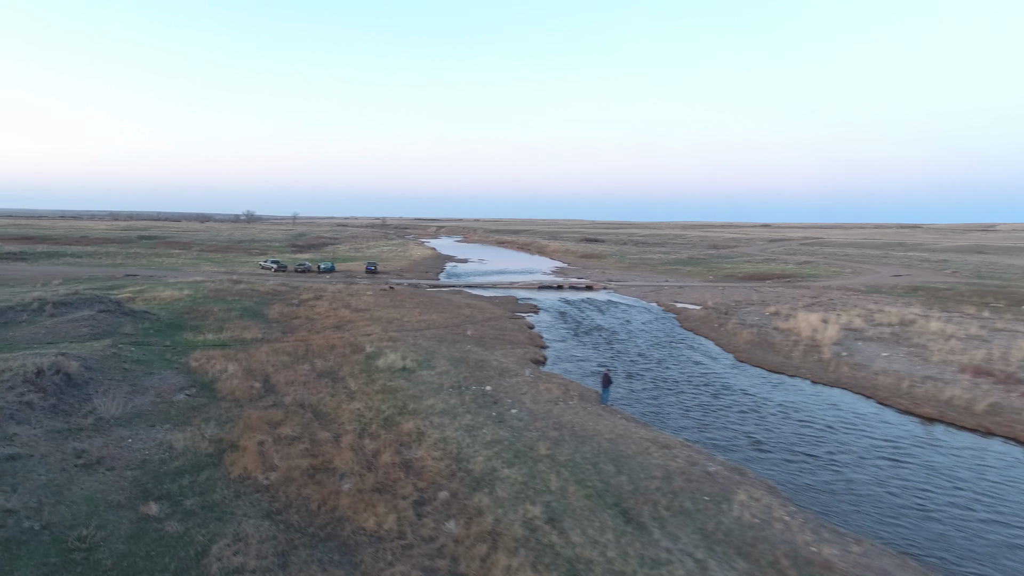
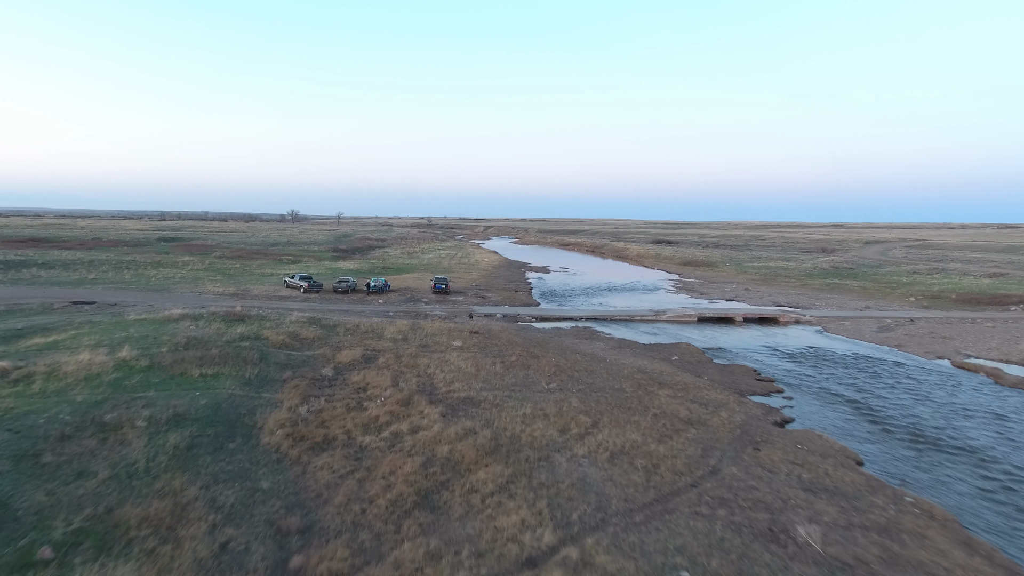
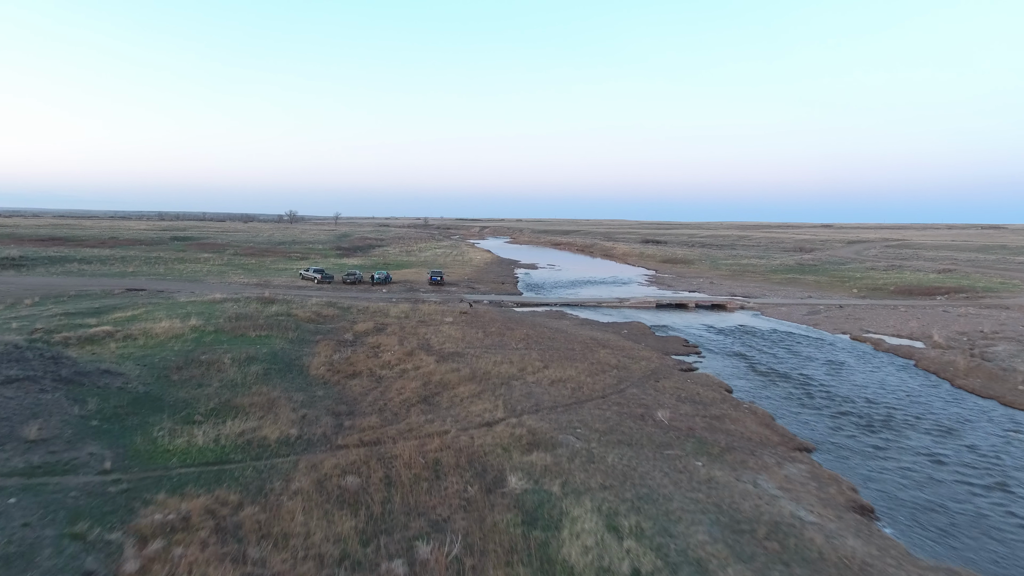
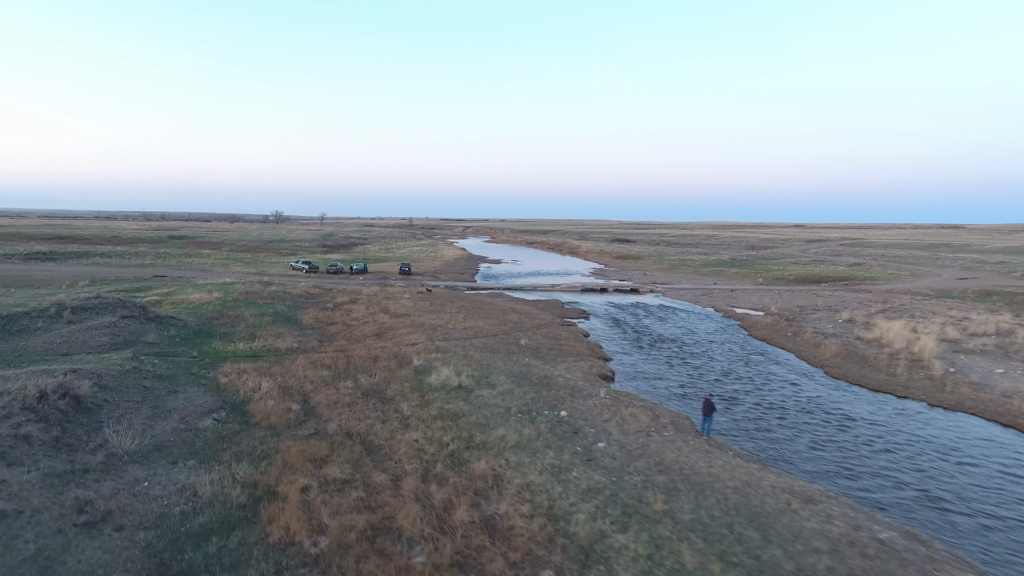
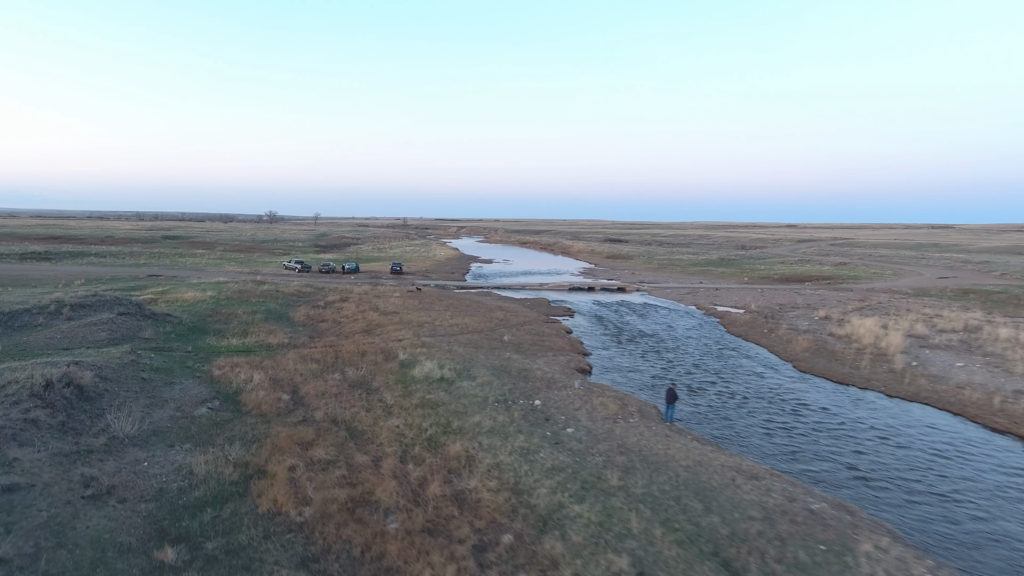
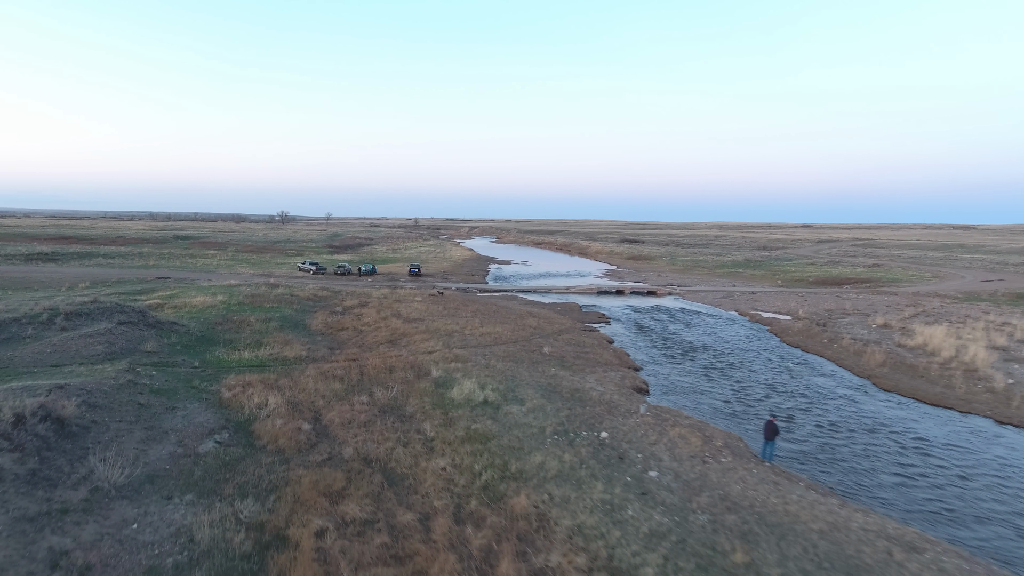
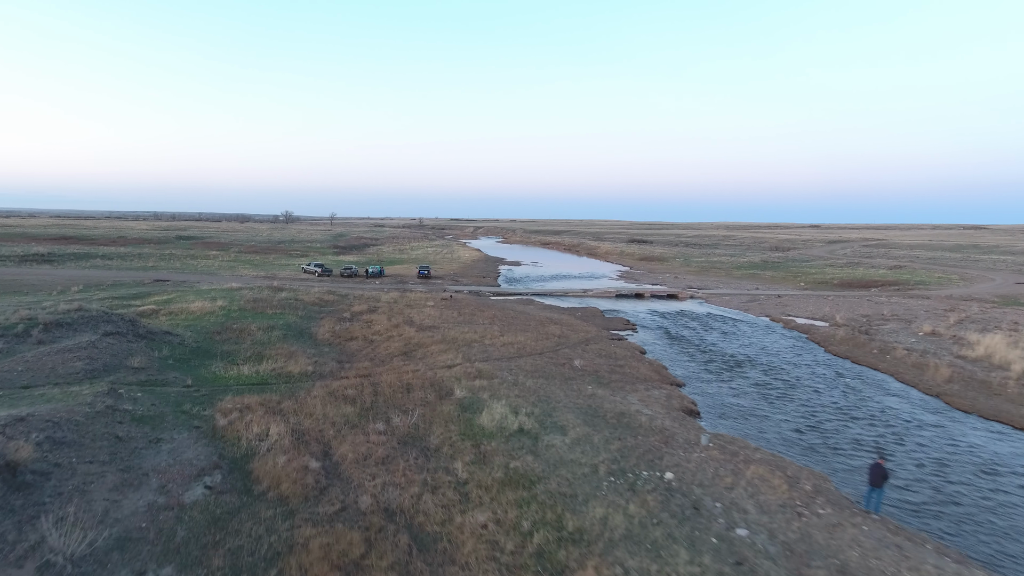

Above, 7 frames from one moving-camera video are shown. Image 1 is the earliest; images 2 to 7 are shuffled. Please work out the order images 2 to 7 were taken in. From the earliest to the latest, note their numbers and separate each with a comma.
5, 4, 6, 7, 3, 2
